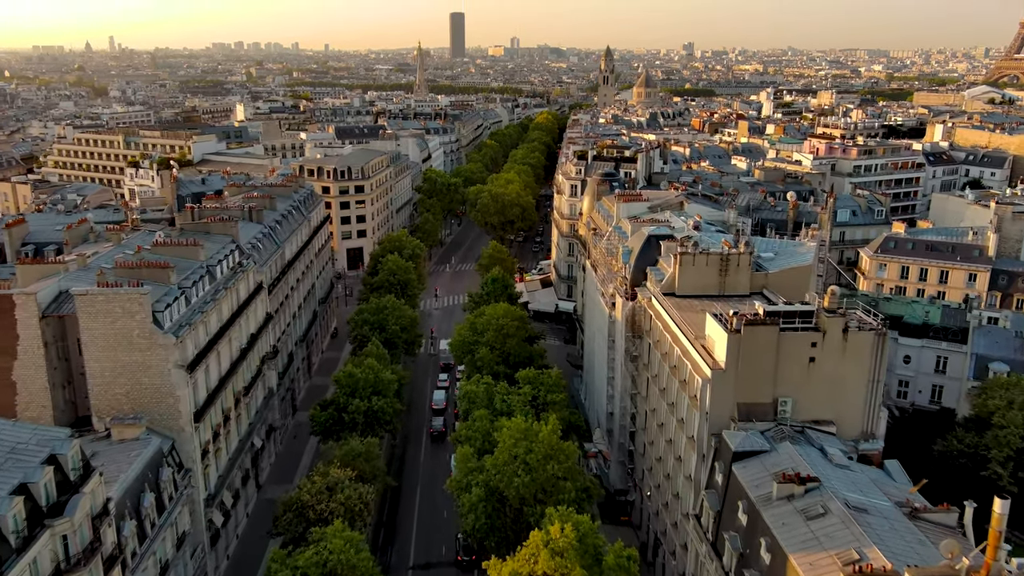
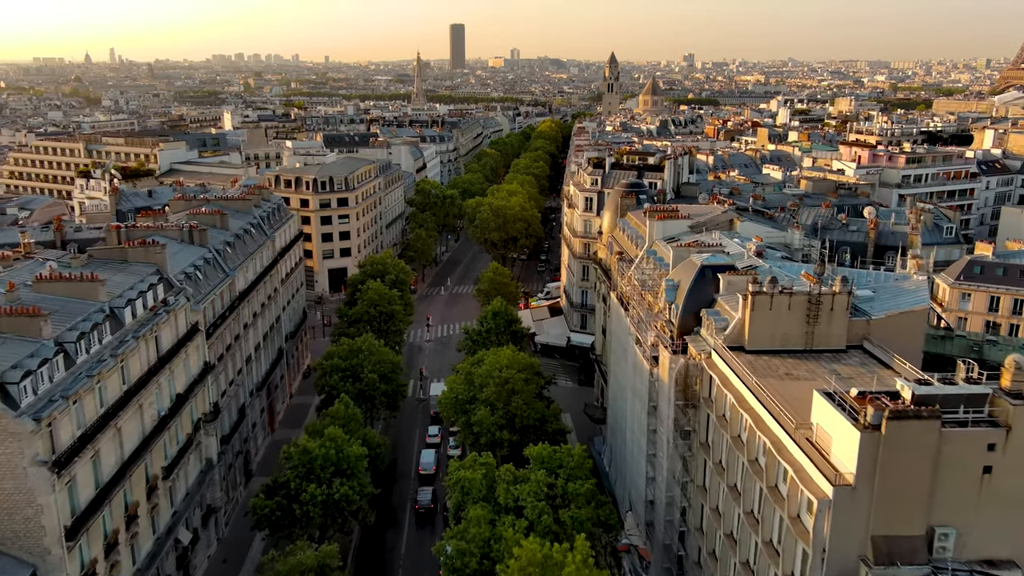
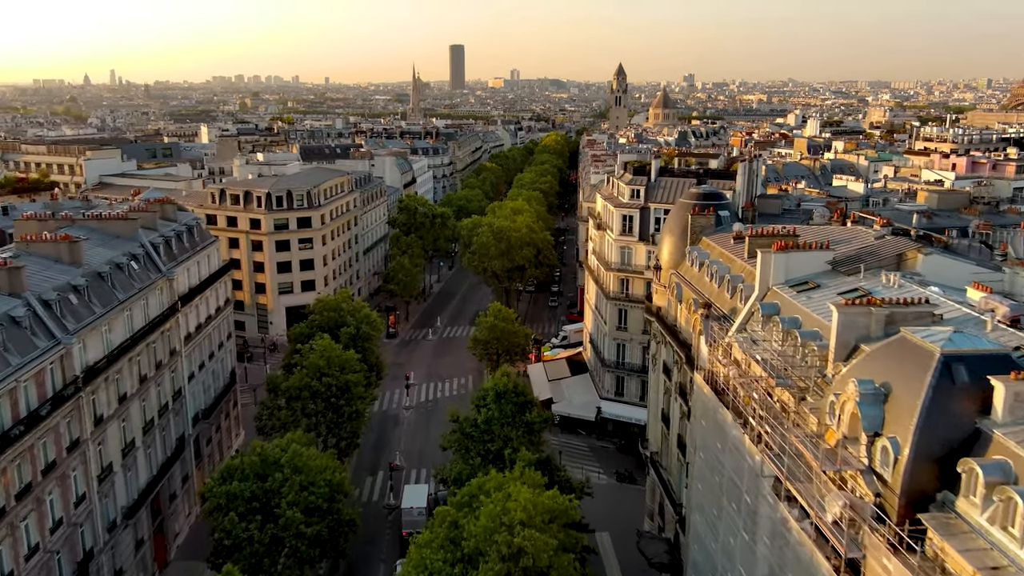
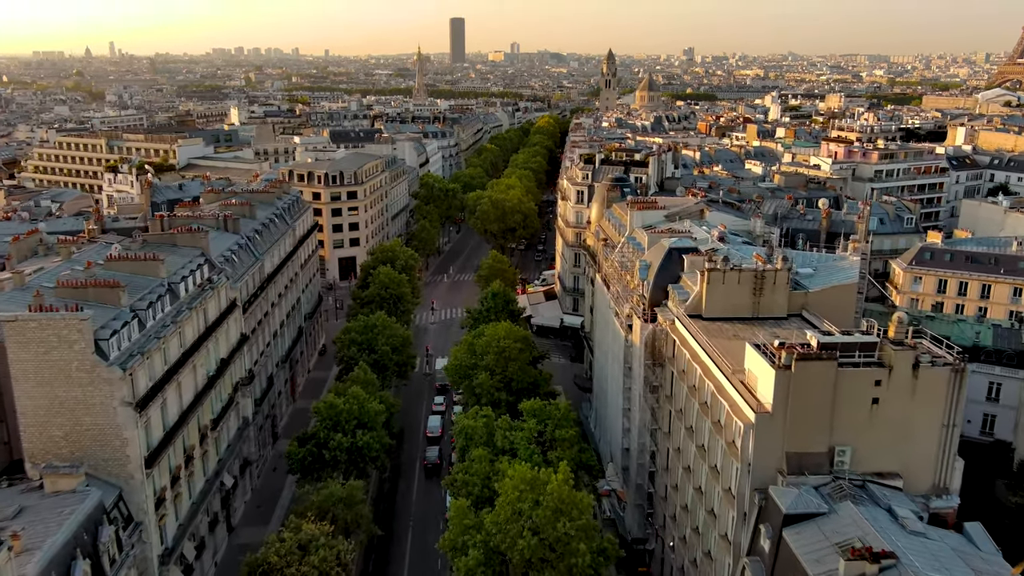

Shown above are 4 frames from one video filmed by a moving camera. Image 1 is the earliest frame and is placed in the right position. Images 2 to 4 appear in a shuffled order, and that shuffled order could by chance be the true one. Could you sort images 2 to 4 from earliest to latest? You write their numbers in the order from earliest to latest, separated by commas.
4, 2, 3
